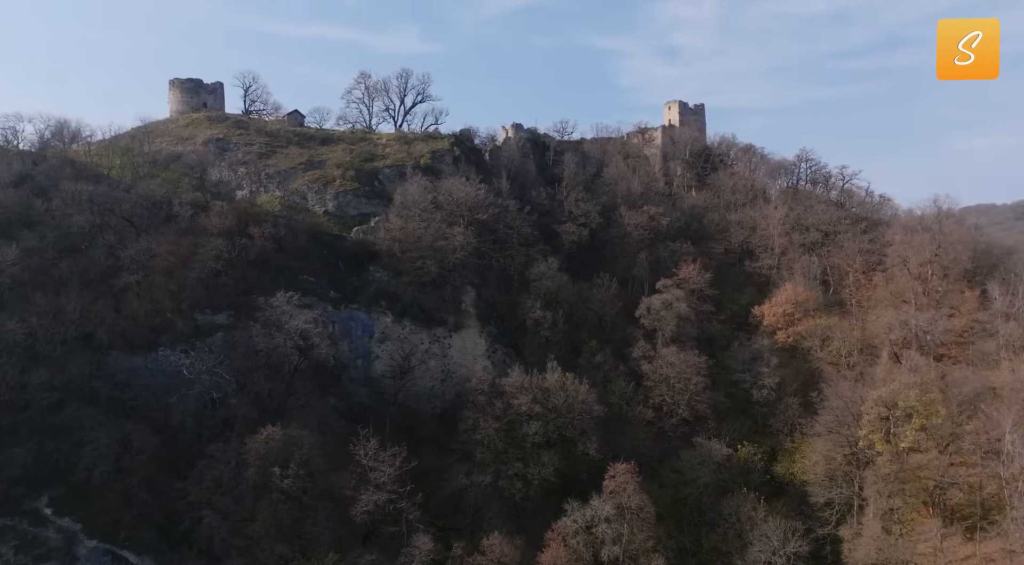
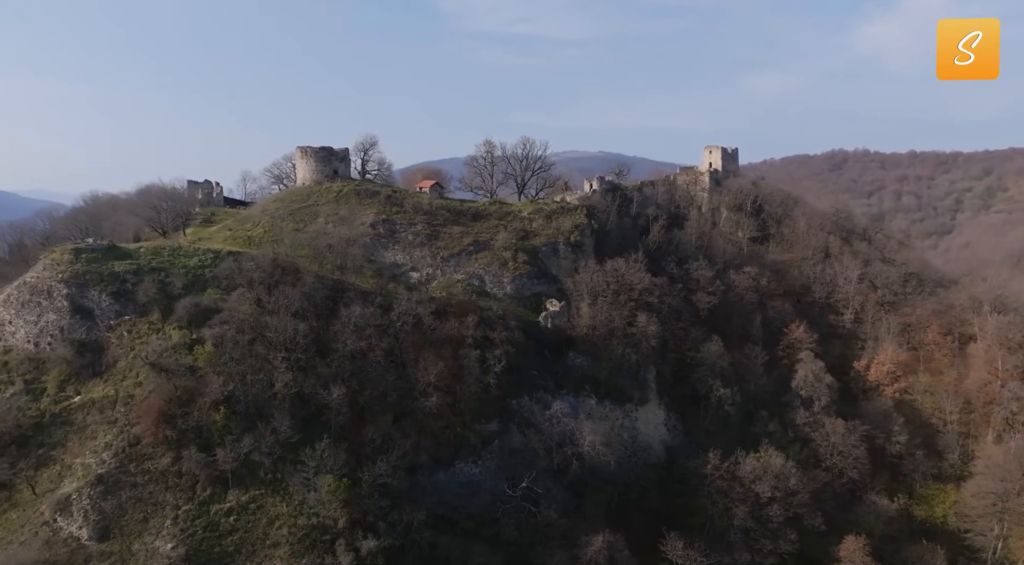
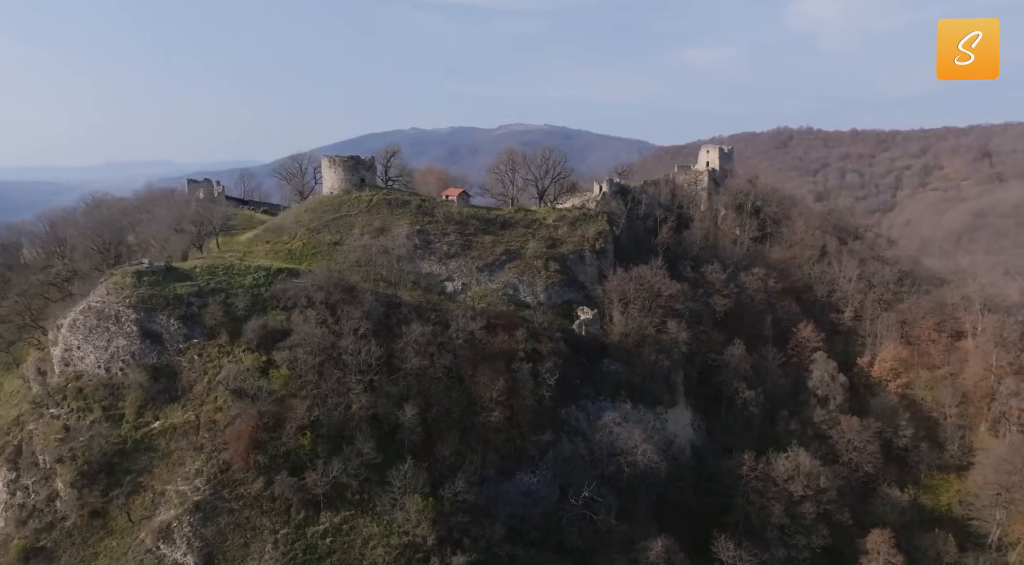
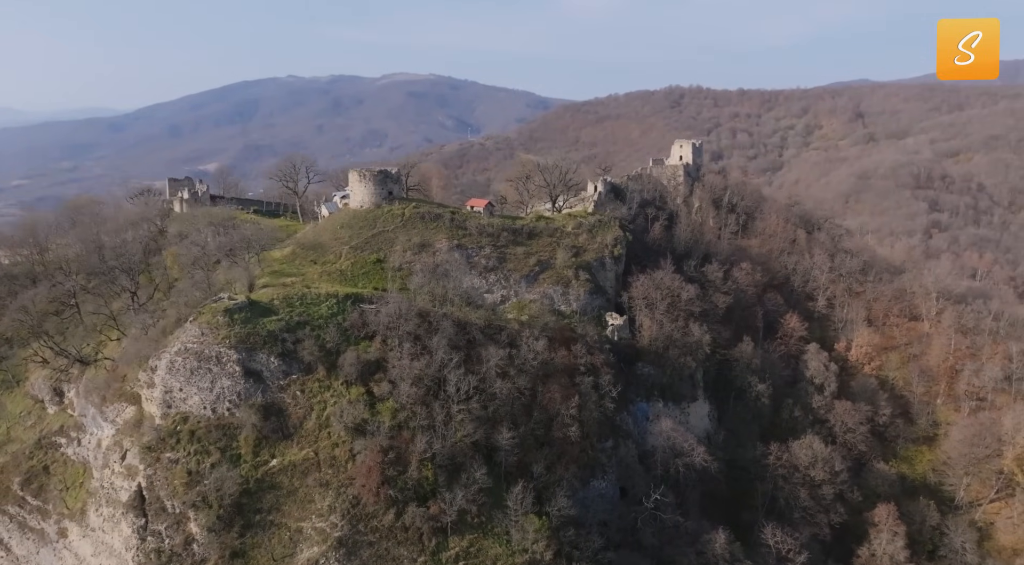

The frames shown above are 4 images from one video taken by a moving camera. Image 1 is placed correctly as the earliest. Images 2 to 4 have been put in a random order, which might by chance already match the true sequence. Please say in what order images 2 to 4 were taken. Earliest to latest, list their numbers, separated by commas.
2, 3, 4
